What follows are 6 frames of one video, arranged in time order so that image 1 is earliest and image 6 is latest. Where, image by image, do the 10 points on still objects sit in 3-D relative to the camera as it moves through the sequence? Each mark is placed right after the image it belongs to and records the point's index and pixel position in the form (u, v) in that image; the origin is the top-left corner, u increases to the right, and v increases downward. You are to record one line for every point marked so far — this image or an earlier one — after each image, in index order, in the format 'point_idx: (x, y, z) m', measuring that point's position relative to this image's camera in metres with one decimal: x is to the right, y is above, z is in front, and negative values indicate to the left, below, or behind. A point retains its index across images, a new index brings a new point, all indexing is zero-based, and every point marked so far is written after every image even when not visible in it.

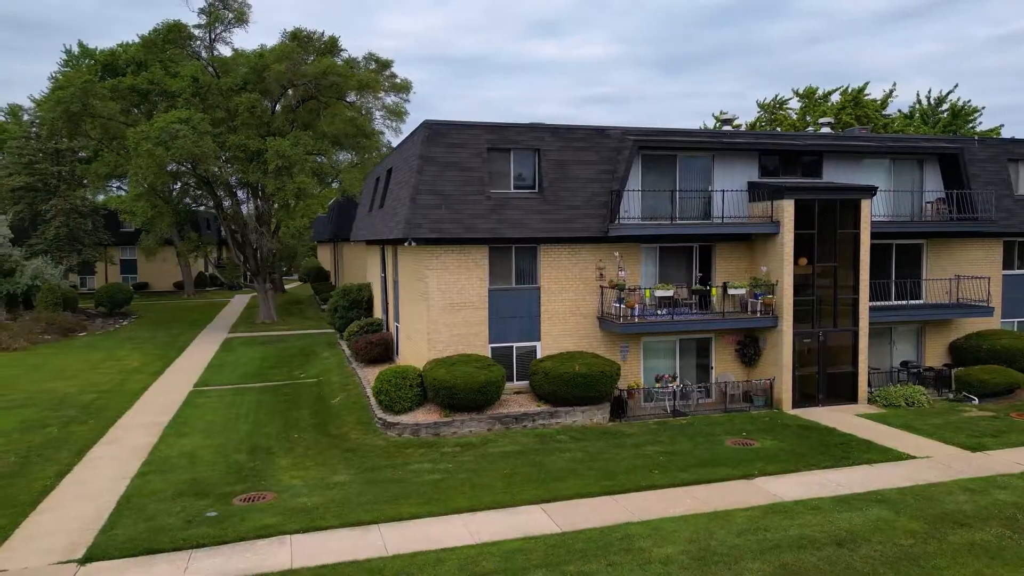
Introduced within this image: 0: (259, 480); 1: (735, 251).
0: (-4.5, -3.4, +12.9) m
1: (+5.6, +0.9, +18.3) m
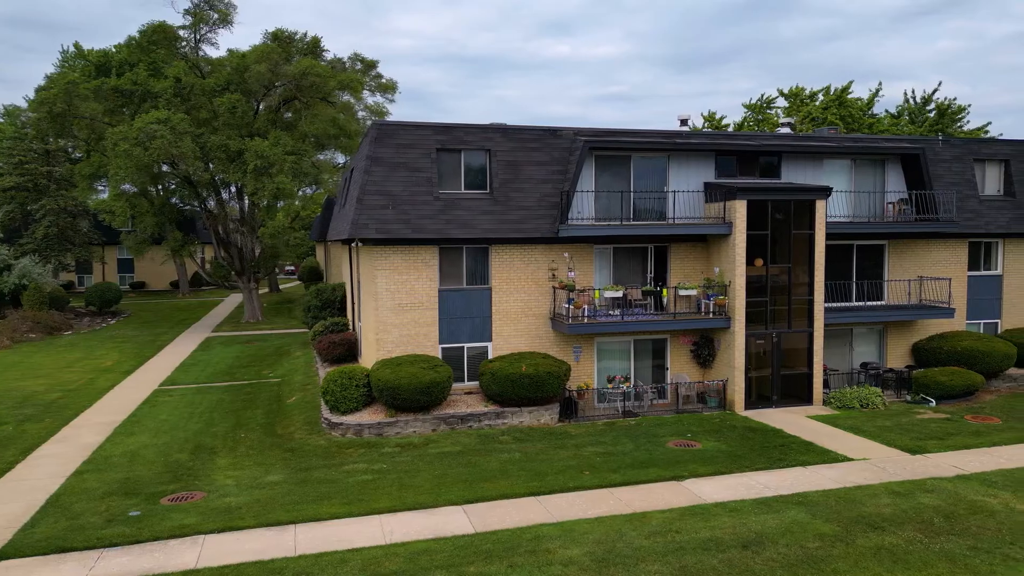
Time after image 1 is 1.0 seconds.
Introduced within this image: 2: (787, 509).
0: (-5.7, -3.4, +13.0) m
1: (+4.5, +0.9, +18.2) m
2: (+4.1, -3.3, +10.8) m
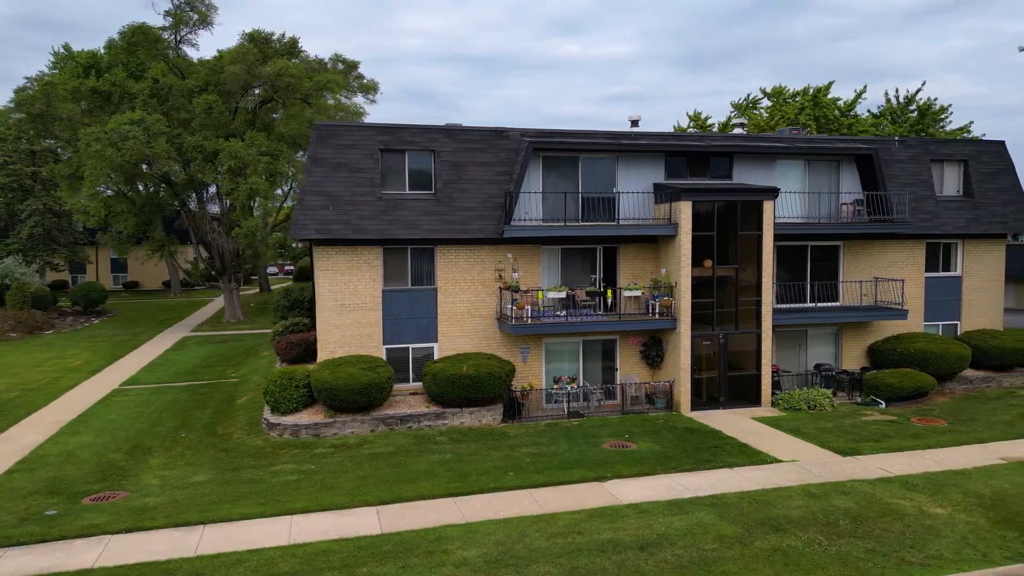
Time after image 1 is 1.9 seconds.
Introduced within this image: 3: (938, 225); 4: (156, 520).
0: (-7.0, -3.4, +13.0) m
1: (+3.2, +0.9, +18.2) m
2: (+2.7, -3.3, +10.7) m
3: (+11.6, +1.7, +19.9) m
4: (-5.3, -3.5, +10.9) m
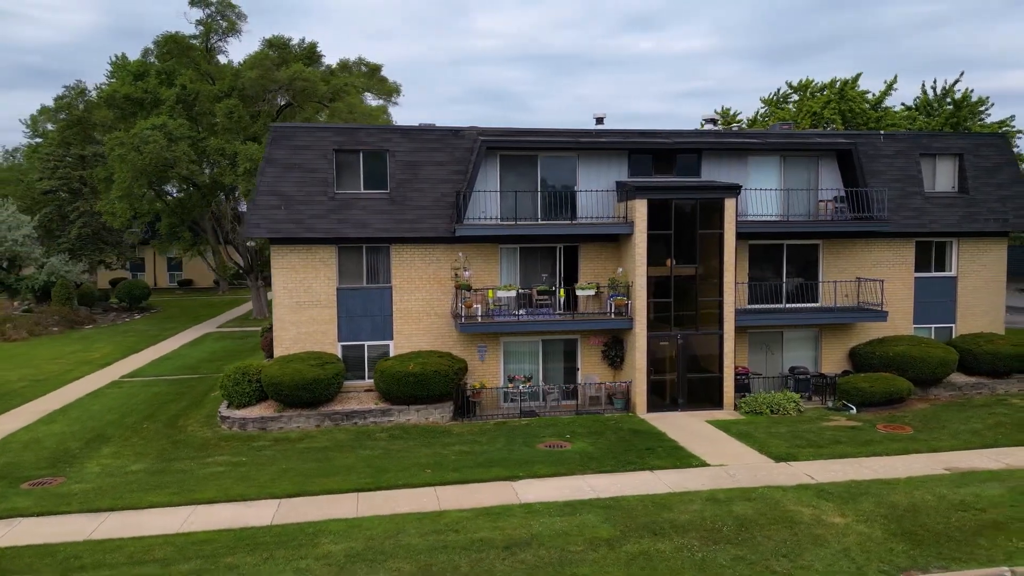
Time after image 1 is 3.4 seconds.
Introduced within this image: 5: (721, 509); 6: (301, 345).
0: (-8.4, -3.4, +13.7) m
1: (+2.2, +0.9, +18.0) m
2: (+1.1, -3.3, +10.6) m
3: (+10.8, +1.7, +19.0) m
4: (-6.9, -3.4, +11.5) m
5: (+3.1, -3.3, +10.7) m
6: (-4.9, -1.3, +16.9) m
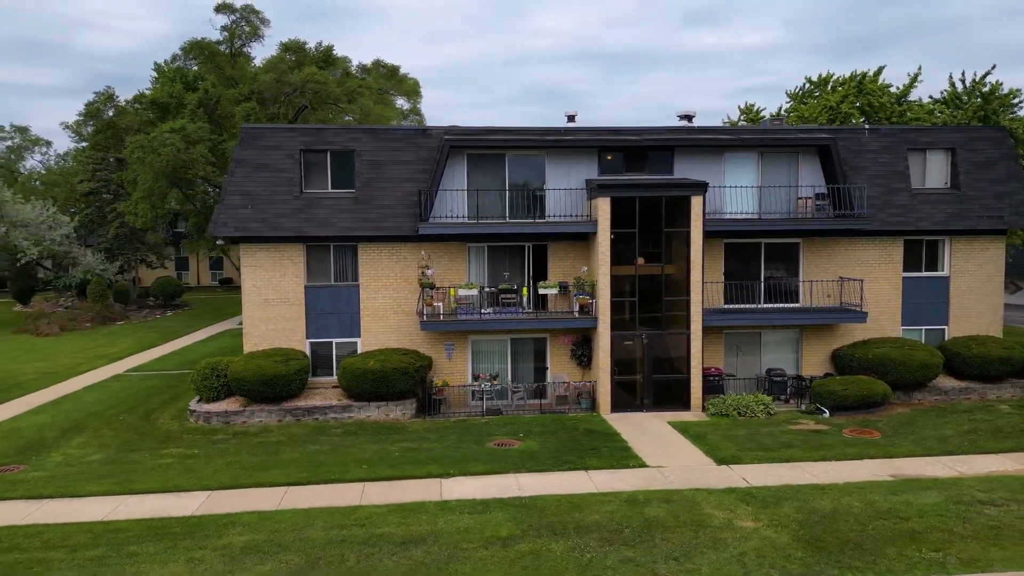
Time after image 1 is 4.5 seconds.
0: (-9.5, -3.3, +14.4) m
1: (+1.4, +0.9, +17.9) m
2: (-0.2, -3.2, +10.6) m
3: (+10.0, +1.7, +18.3) m
4: (-8.2, -3.4, +12.0) m
5: (+1.8, -3.2, +10.6) m
6: (-5.7, -1.3, +17.3) m
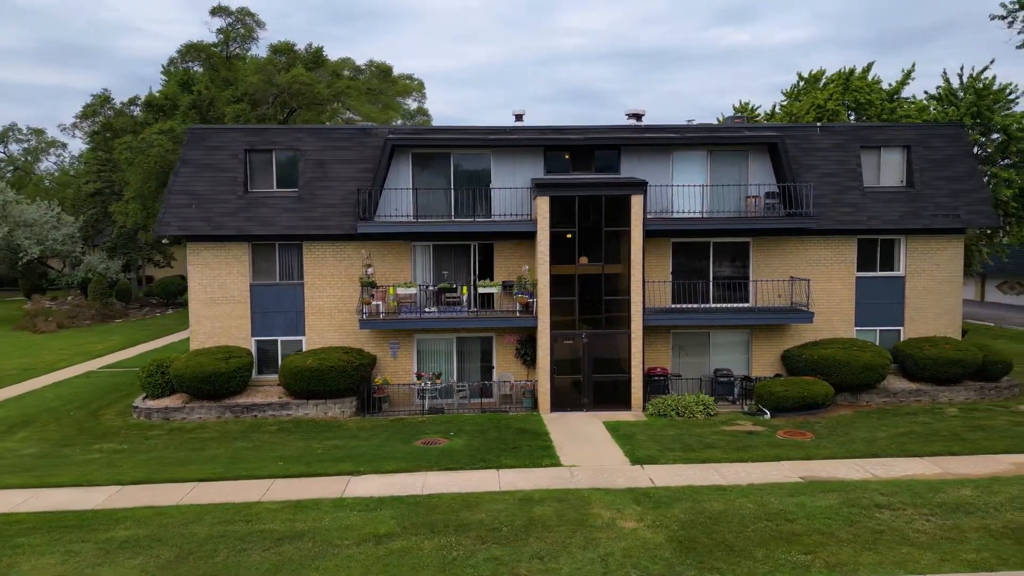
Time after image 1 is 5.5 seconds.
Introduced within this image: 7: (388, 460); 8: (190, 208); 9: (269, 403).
0: (-11.0, -3.3, +14.8) m
1: (+0.1, +1.0, +17.9) m
2: (-1.8, -3.2, +10.7) m
3: (+8.7, +1.7, +18.0) m
4: (-9.7, -3.3, +12.4) m
5: (+0.2, -3.2, +10.6) m
6: (-7.1, -1.2, +17.6) m
7: (-2.2, -3.1, +13.3) m
8: (-7.4, +1.8, +17.0) m
9: (-5.5, -2.6, +16.5) m
